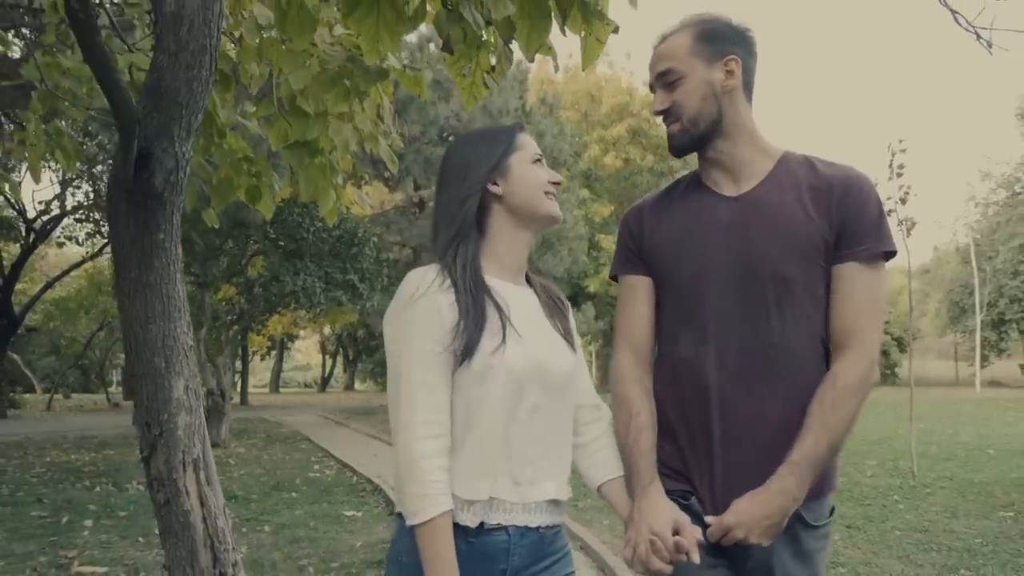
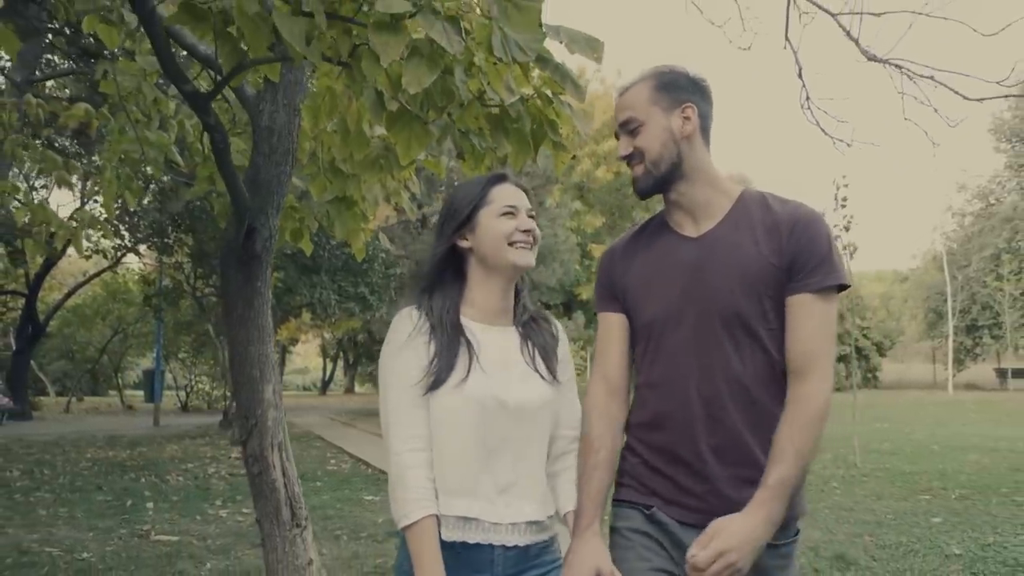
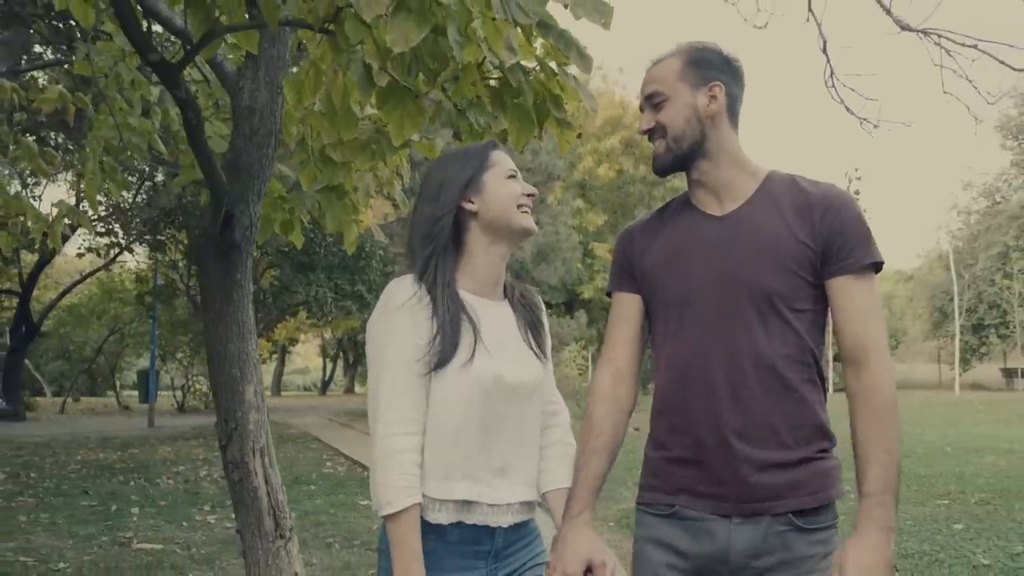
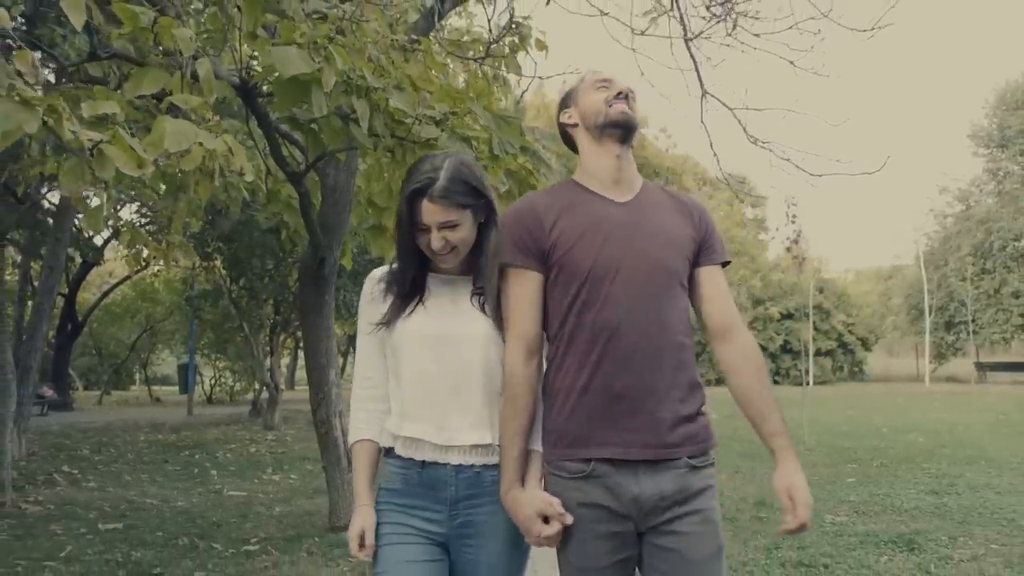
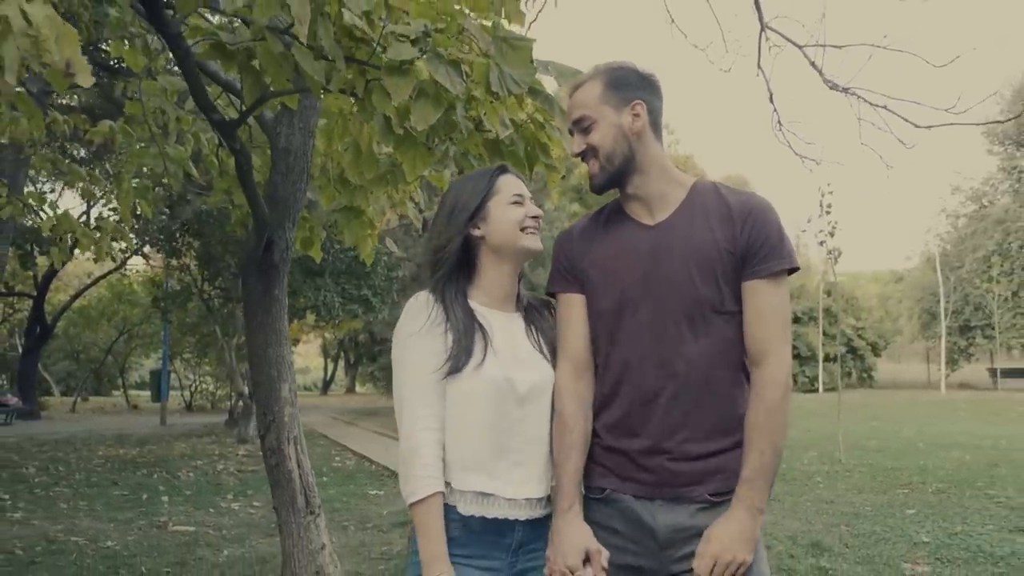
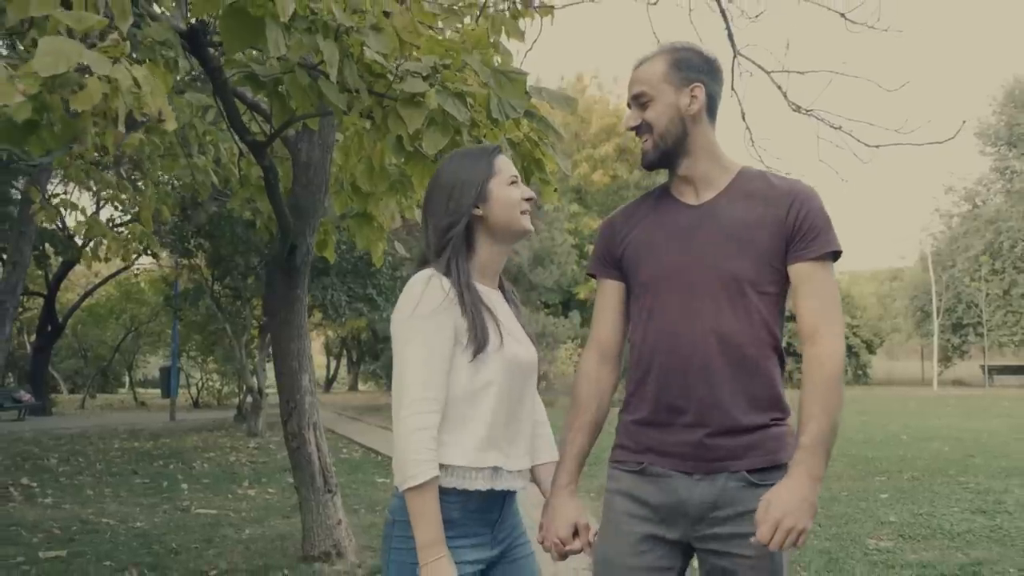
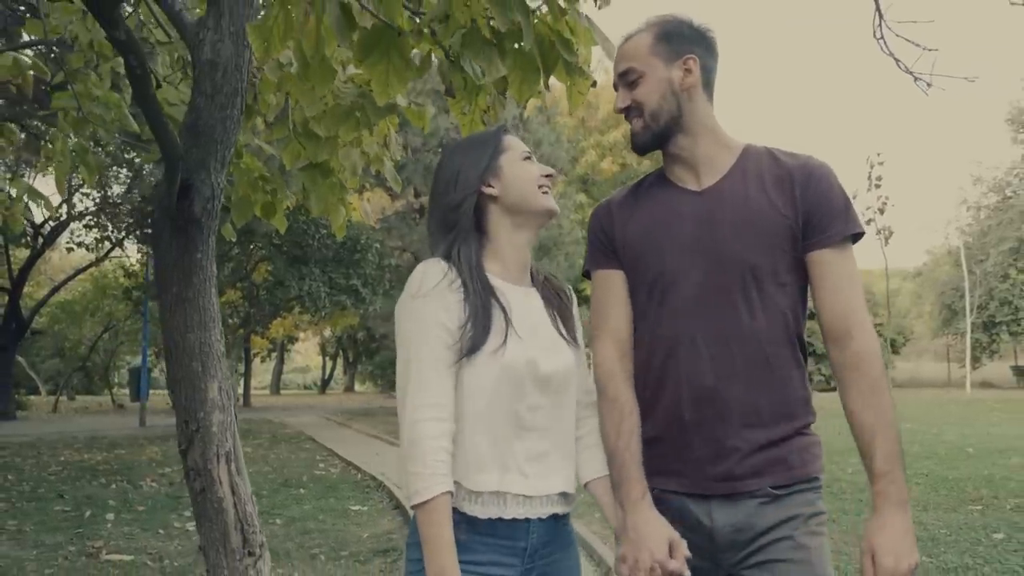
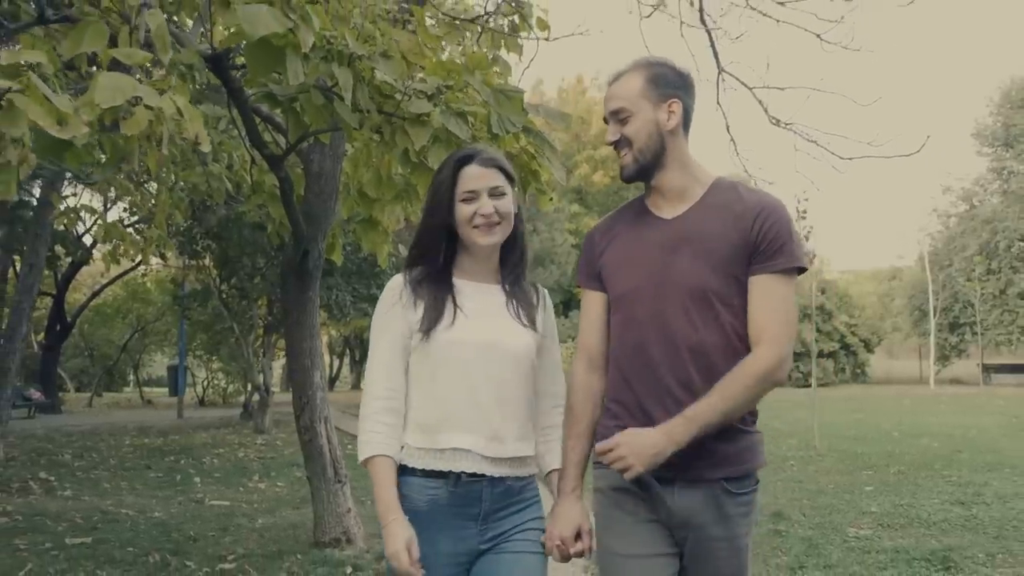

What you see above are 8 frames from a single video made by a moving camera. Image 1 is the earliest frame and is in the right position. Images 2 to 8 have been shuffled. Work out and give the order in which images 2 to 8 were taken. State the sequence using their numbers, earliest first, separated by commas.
7, 3, 2, 5, 6, 8, 4
